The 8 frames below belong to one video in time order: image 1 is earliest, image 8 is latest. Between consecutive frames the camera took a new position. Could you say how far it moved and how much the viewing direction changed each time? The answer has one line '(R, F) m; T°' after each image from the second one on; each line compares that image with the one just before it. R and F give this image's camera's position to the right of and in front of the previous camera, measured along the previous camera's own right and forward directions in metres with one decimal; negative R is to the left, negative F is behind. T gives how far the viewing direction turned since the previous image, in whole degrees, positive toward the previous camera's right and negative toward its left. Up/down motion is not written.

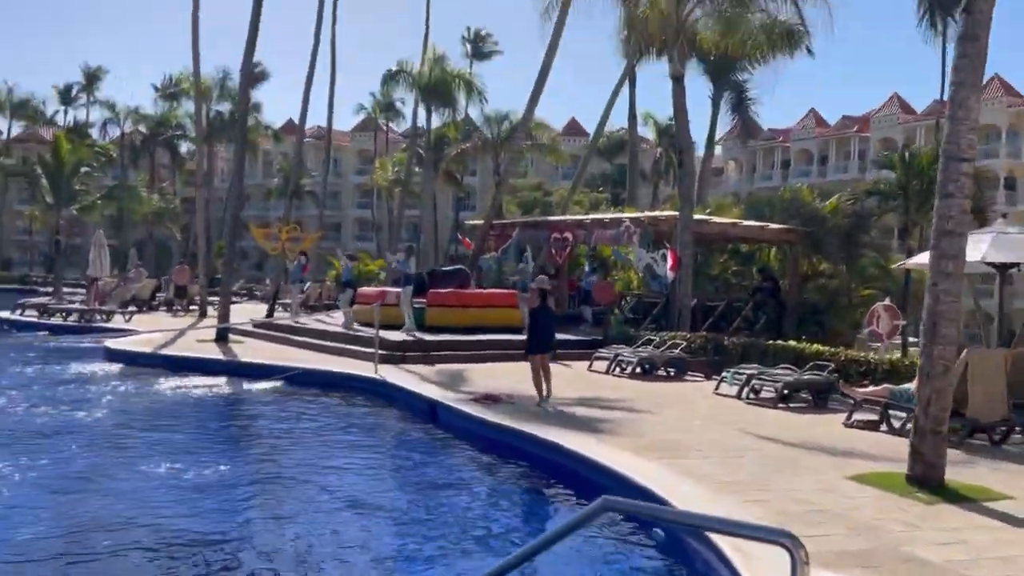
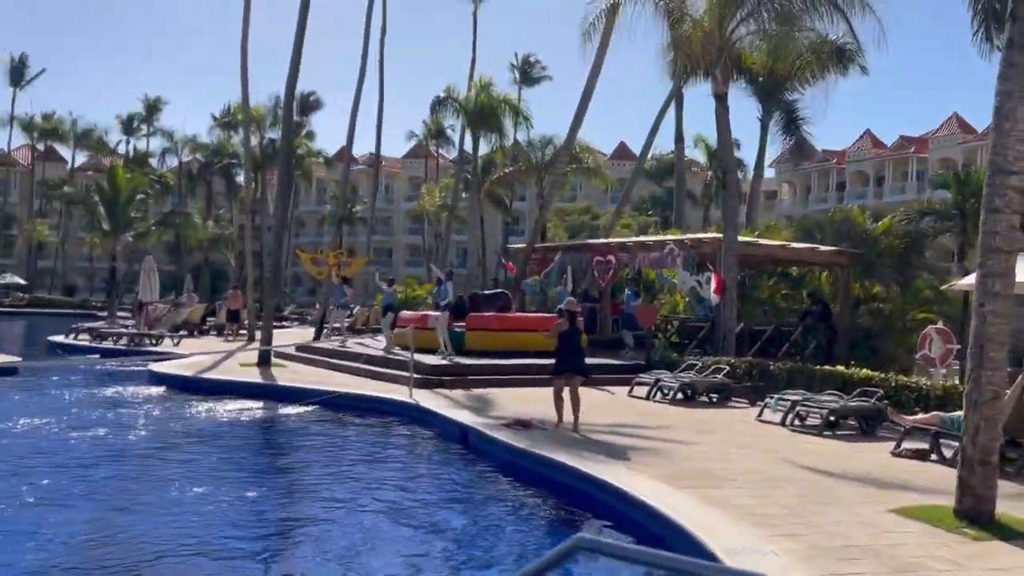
(+0.3, +0.2) m; -3°
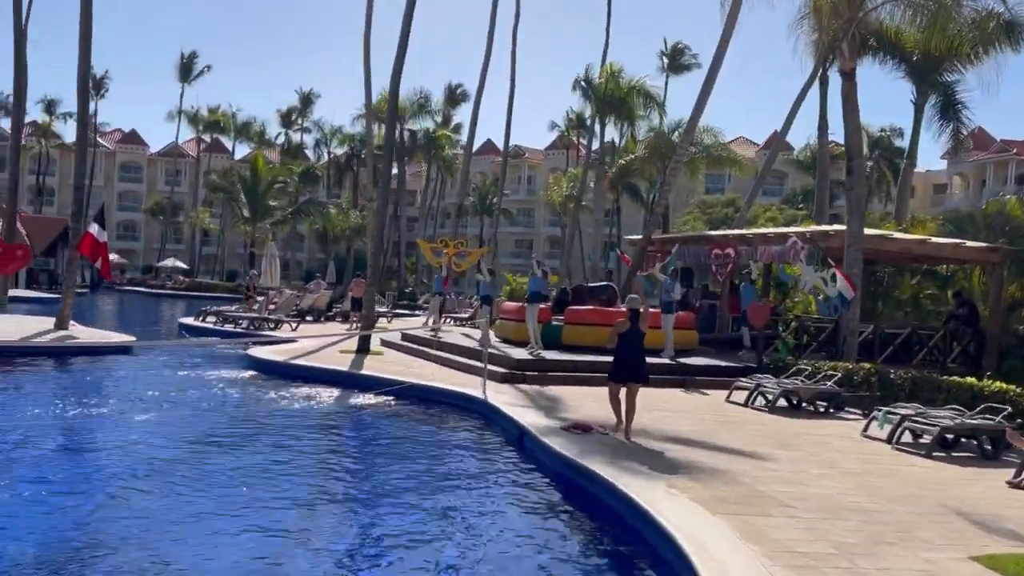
(+1.1, +1.0) m; -10°
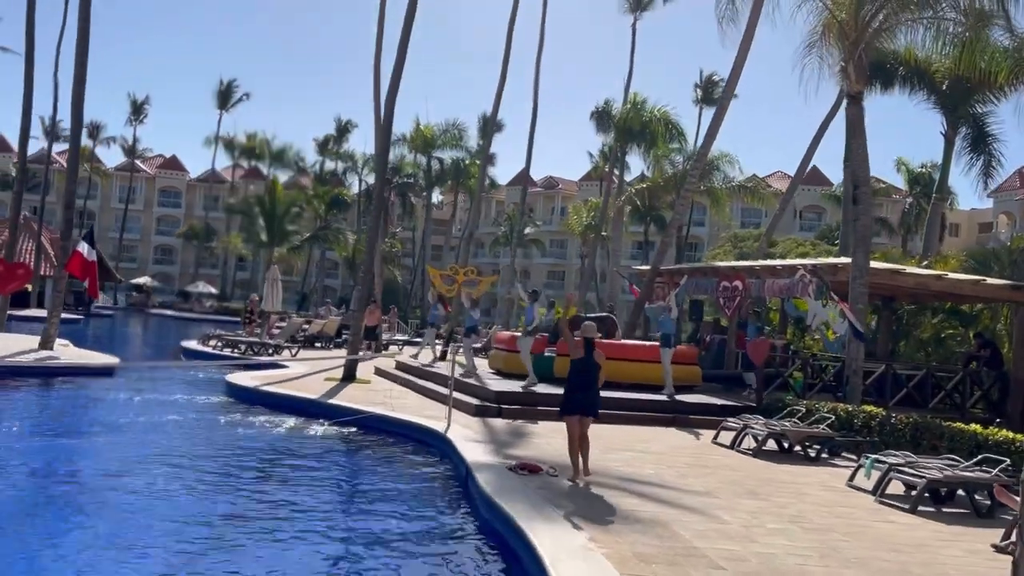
(+1.1, +0.8) m; -3°
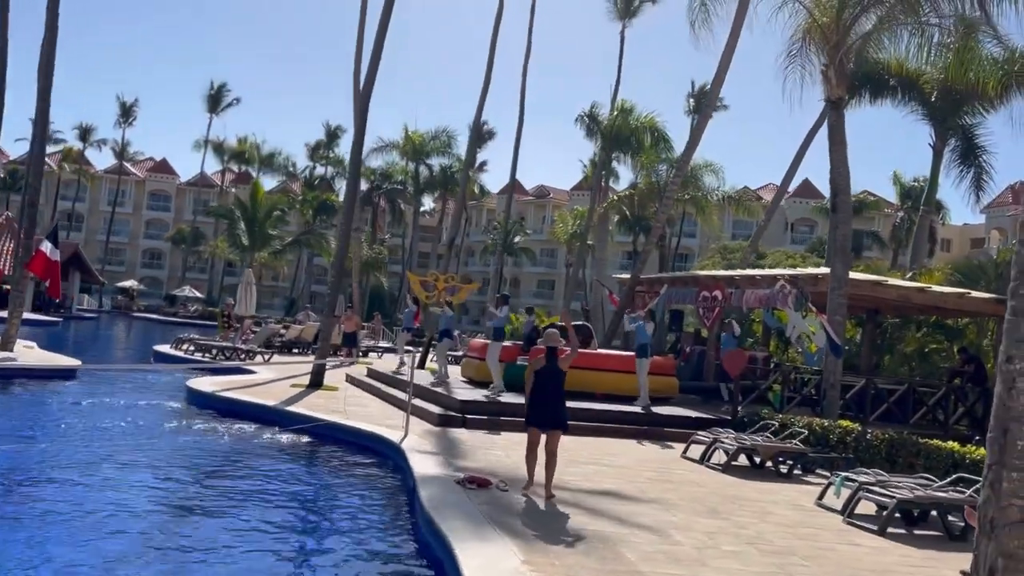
(+0.4, +0.5) m; 0°
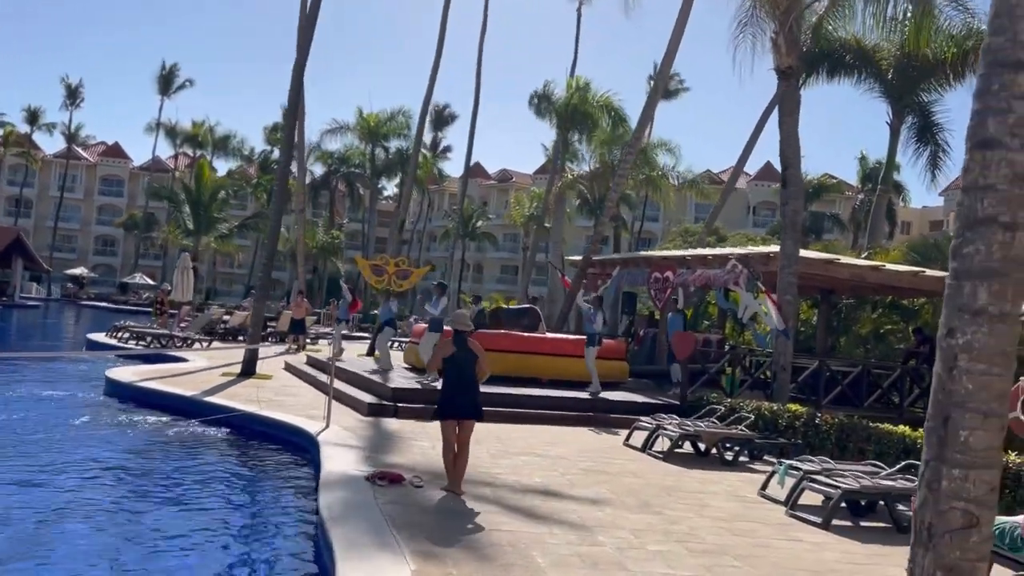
(+0.5, +0.8) m; +2°
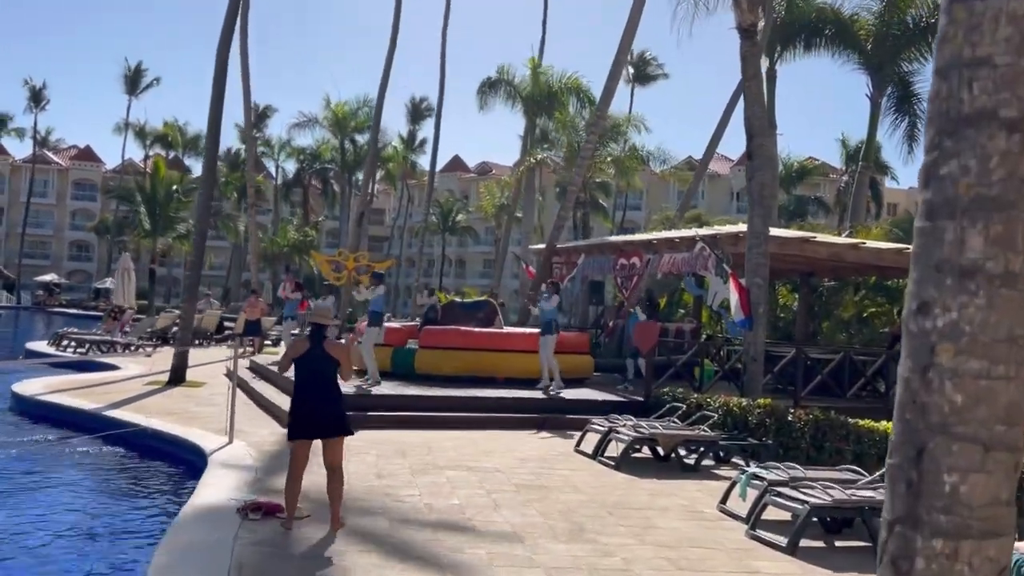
(+0.7, +1.4) m; +1°
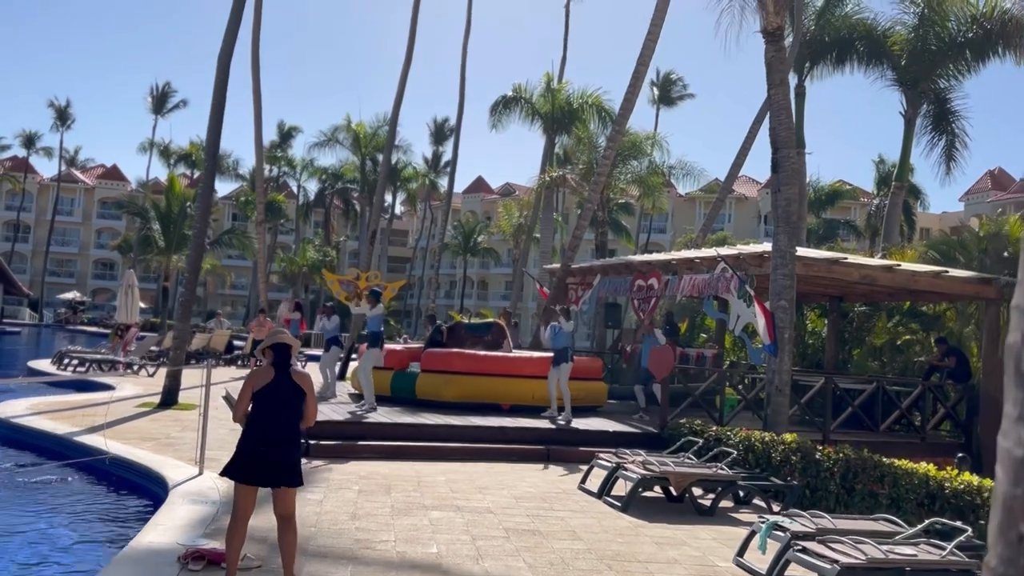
(+0.3, +0.9) m; -2°
